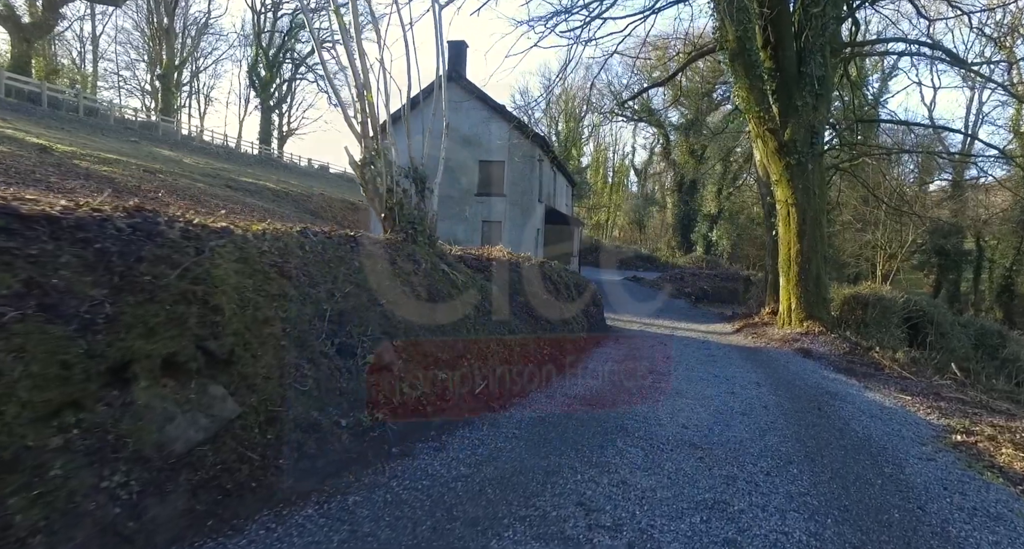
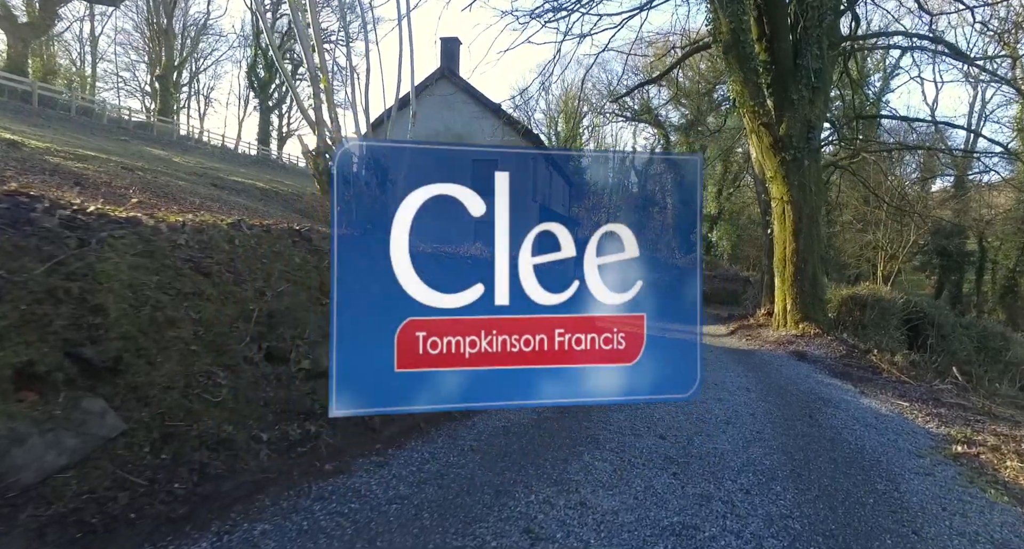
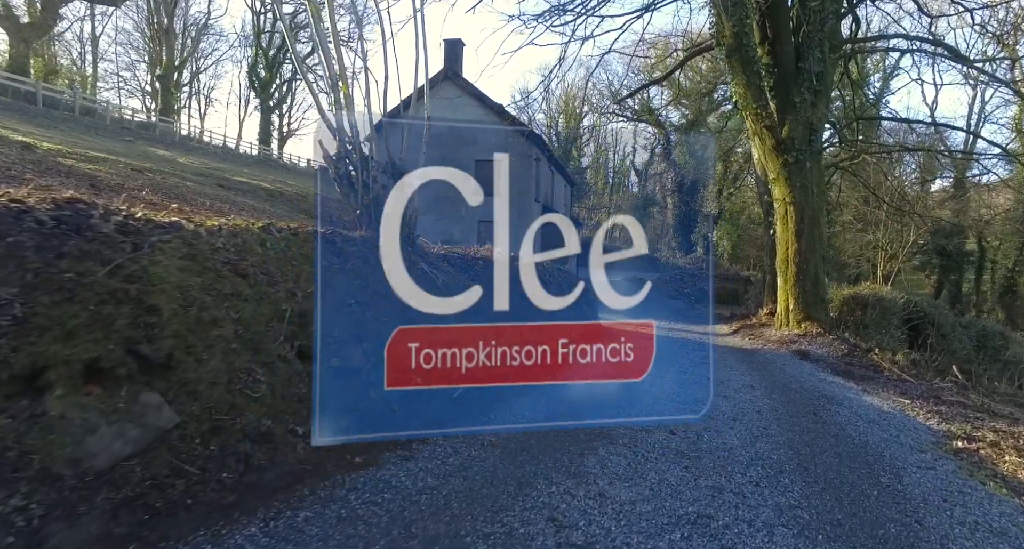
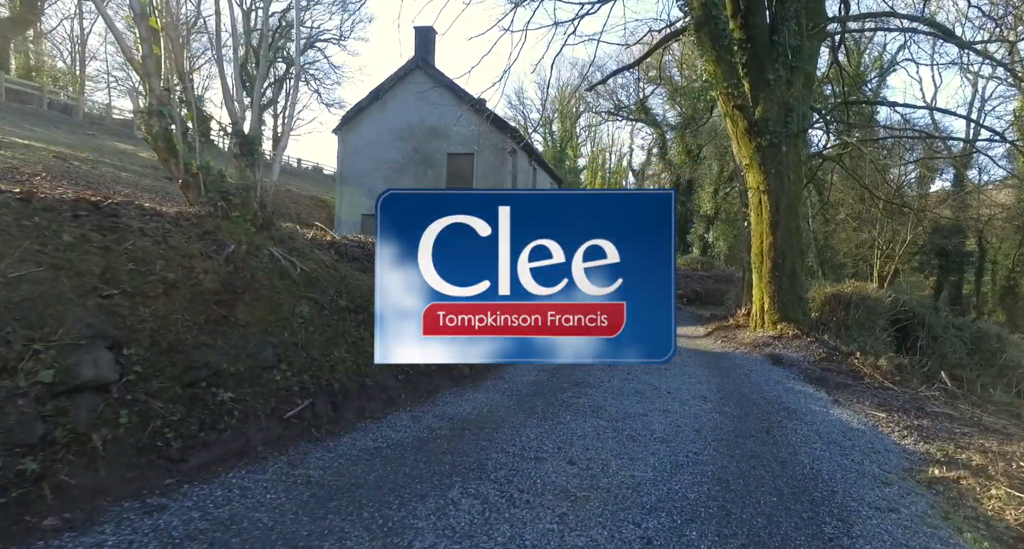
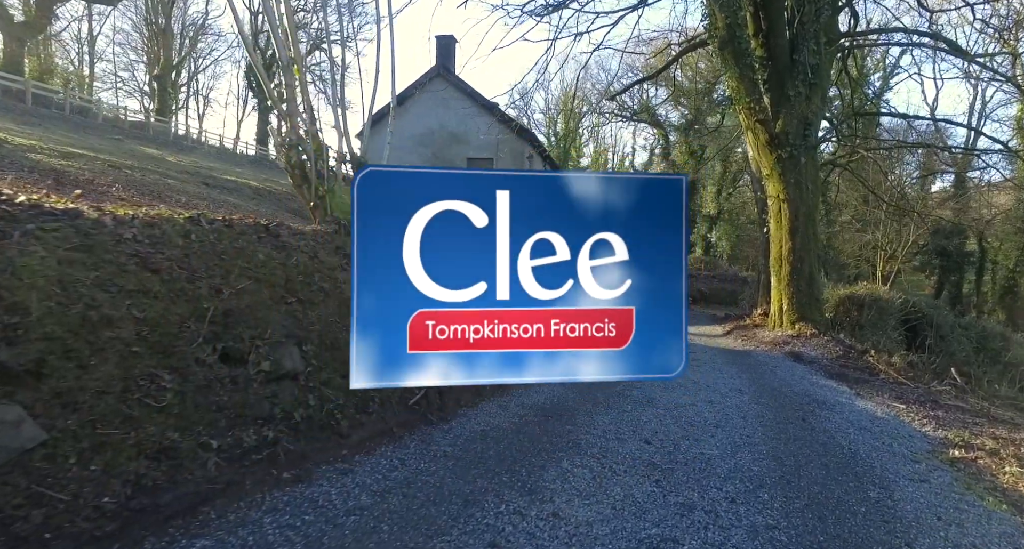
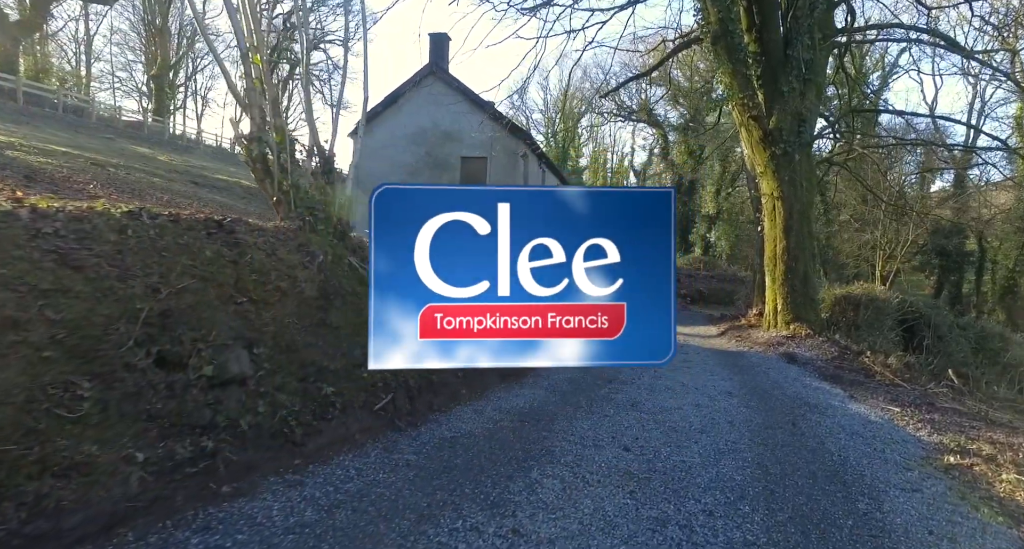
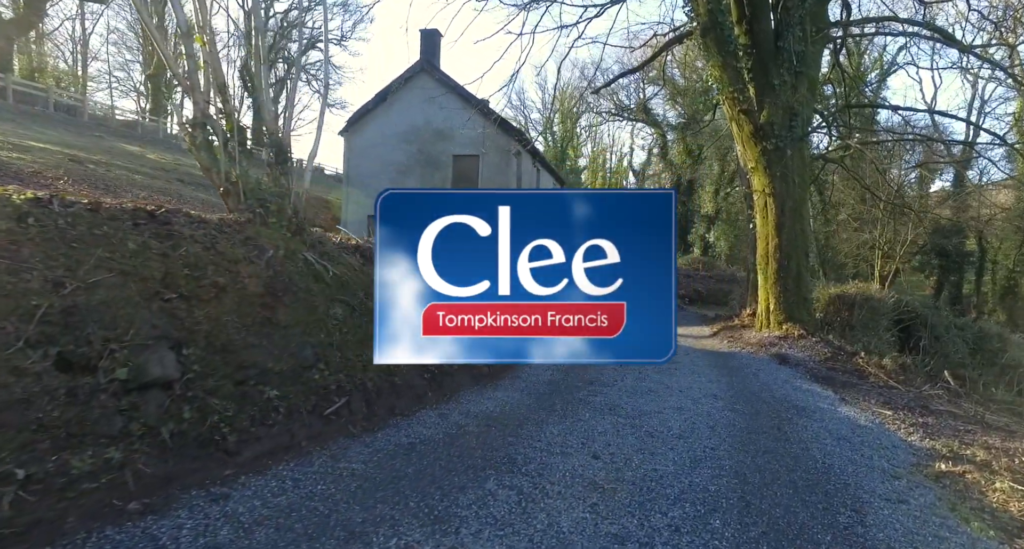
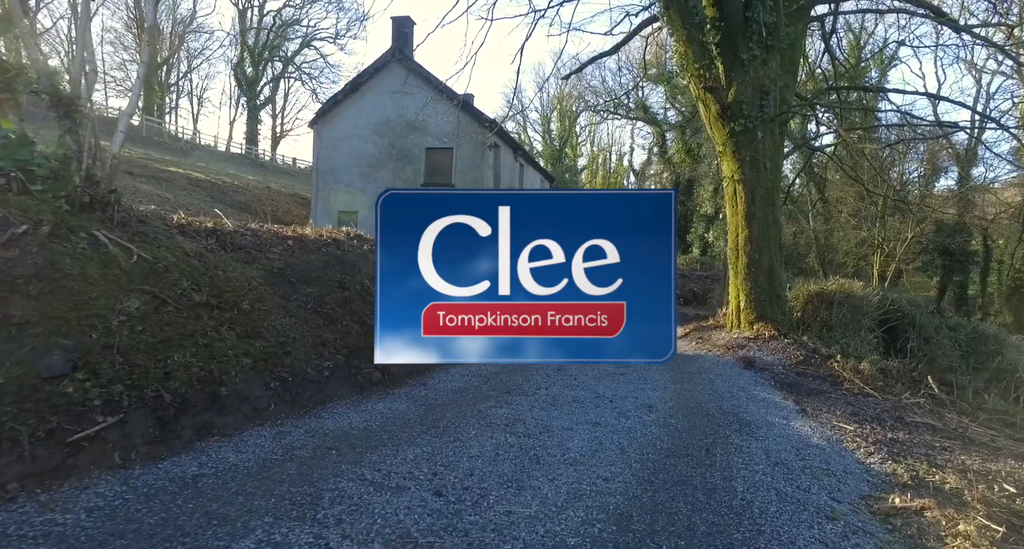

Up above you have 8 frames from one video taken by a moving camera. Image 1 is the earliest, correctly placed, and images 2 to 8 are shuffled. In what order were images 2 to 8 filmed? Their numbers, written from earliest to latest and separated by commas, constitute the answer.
3, 2, 5, 6, 7, 4, 8
